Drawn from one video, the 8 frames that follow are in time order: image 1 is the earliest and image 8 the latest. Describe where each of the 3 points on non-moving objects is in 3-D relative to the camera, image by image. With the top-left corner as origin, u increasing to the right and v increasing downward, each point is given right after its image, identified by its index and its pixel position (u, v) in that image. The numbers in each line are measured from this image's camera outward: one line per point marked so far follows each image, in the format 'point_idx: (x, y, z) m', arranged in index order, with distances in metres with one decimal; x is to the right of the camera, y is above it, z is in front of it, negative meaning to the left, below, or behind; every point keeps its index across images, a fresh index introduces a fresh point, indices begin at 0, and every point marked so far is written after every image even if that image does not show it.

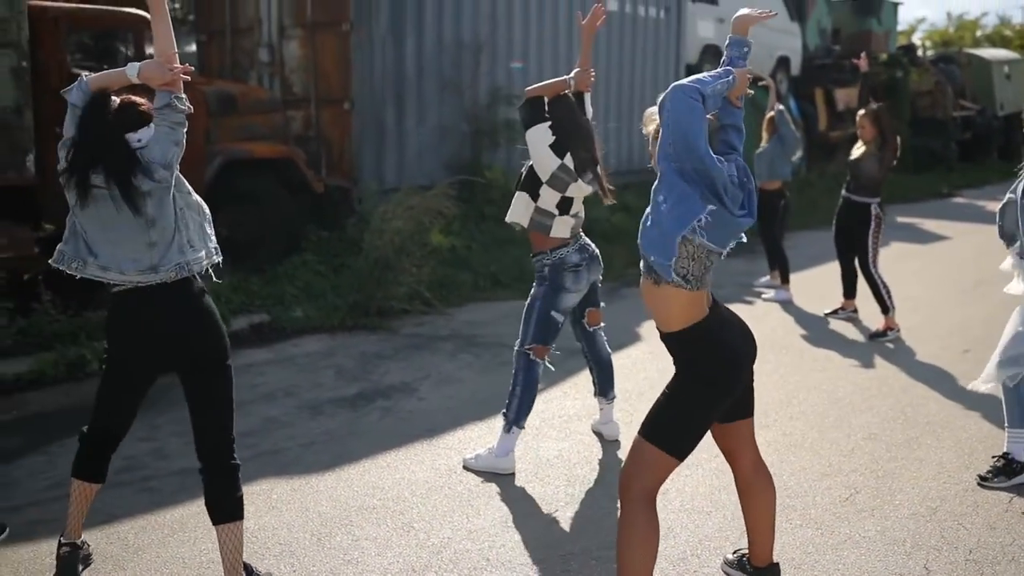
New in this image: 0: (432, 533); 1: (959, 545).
0: (-0.3, -1.0, +3.9) m
1: (+1.7, -1.0, +3.8) m
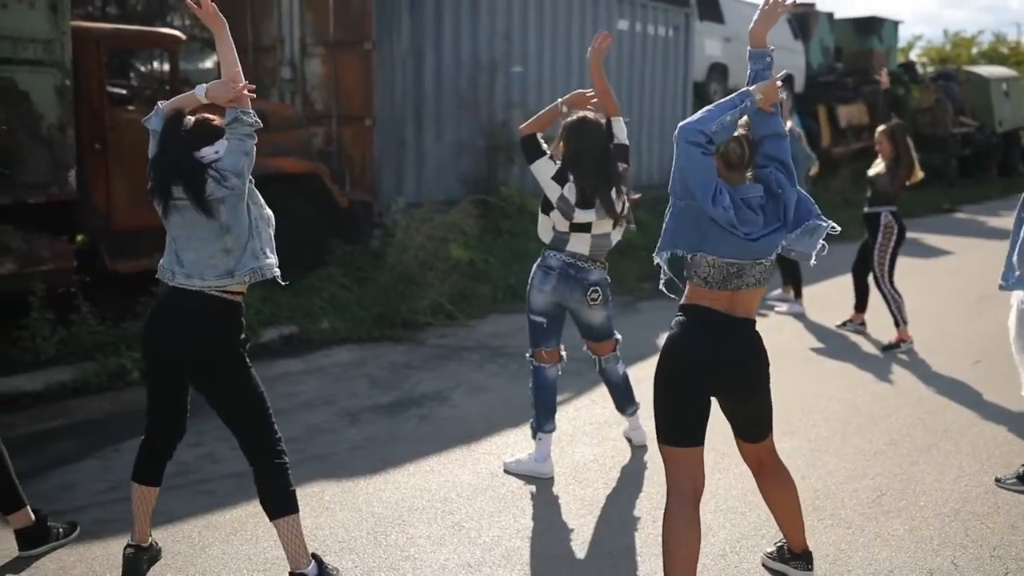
0: (-0.1, -1.0, +4.1) m
1: (+1.9, -1.0, +4.0) m
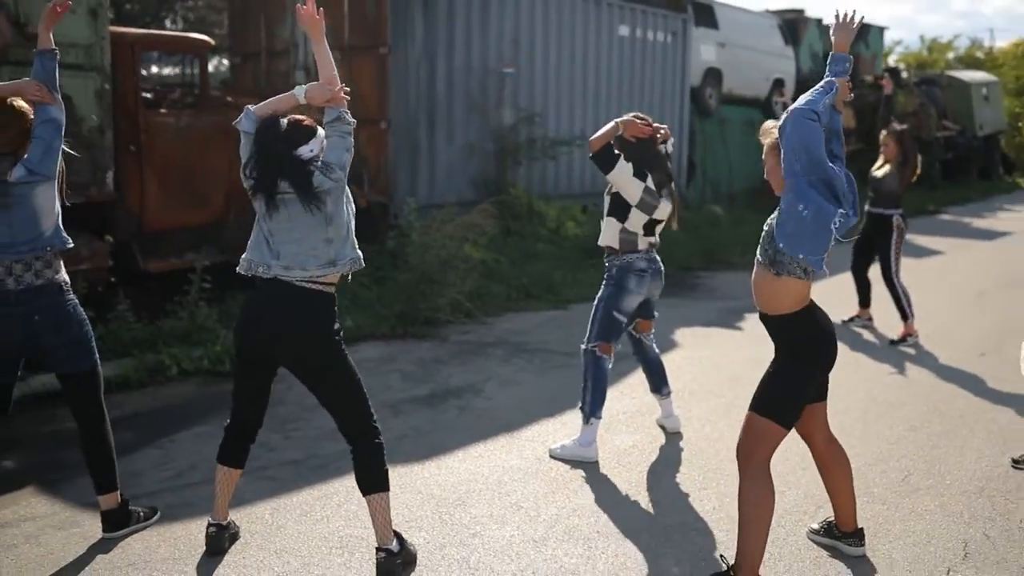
0: (+0.1, -1.0, +4.3) m
1: (+2.1, -1.0, +4.2) m
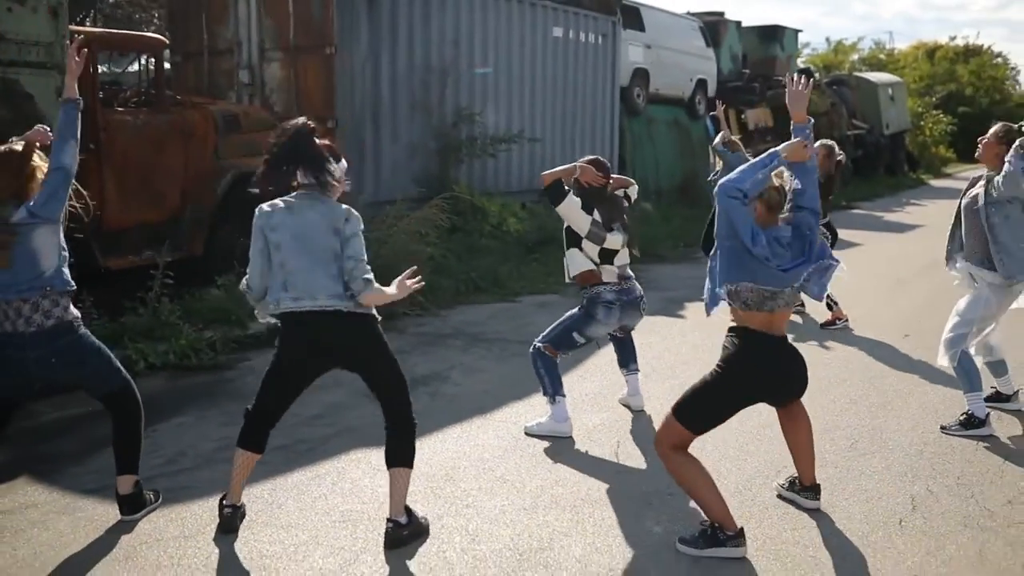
0: (+0.1, -0.9, +4.6) m
1: (+2.1, -0.9, +4.7) m
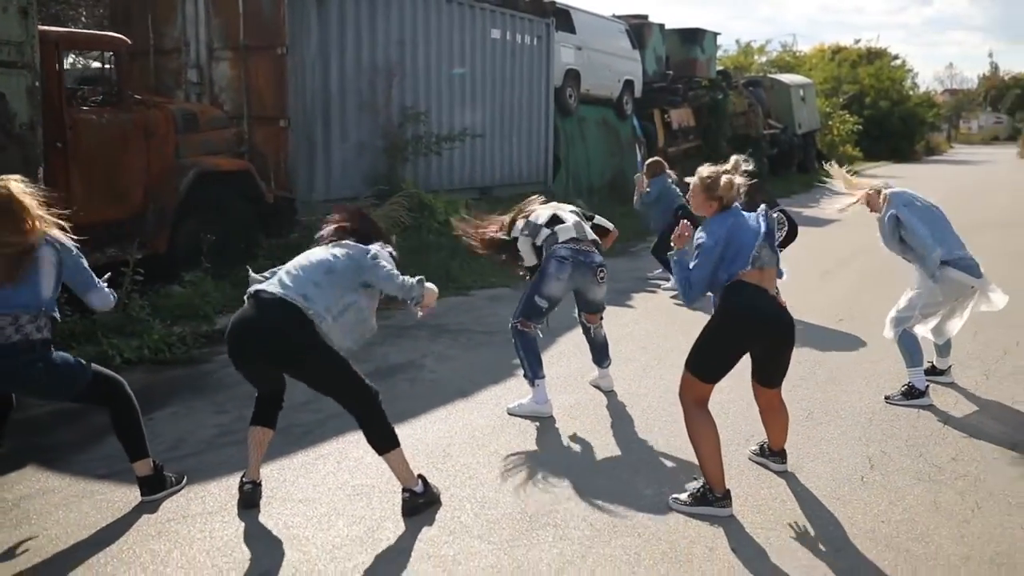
0: (0.0, -0.8, +5.0) m
1: (+2.0, -0.8, +5.2) m
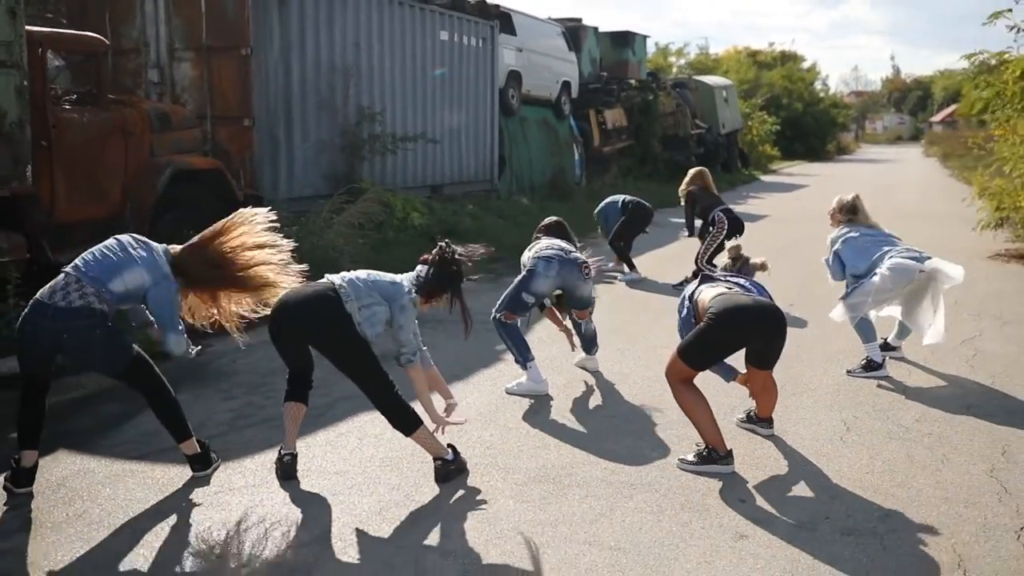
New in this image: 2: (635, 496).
0: (+0.1, -0.8, +5.3) m
1: (+2.1, -0.7, +5.8) m
2: (+0.5, -0.9, +4.3) m
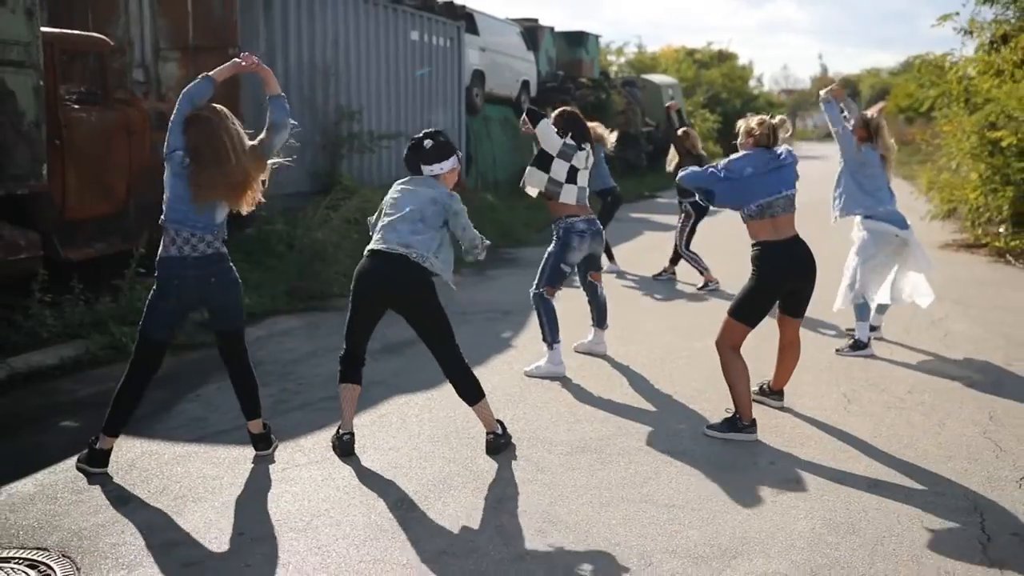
0: (+0.3, -0.7, +5.7) m
1: (+2.2, -0.6, +6.3) m
2: (+0.8, -0.8, +4.8) m
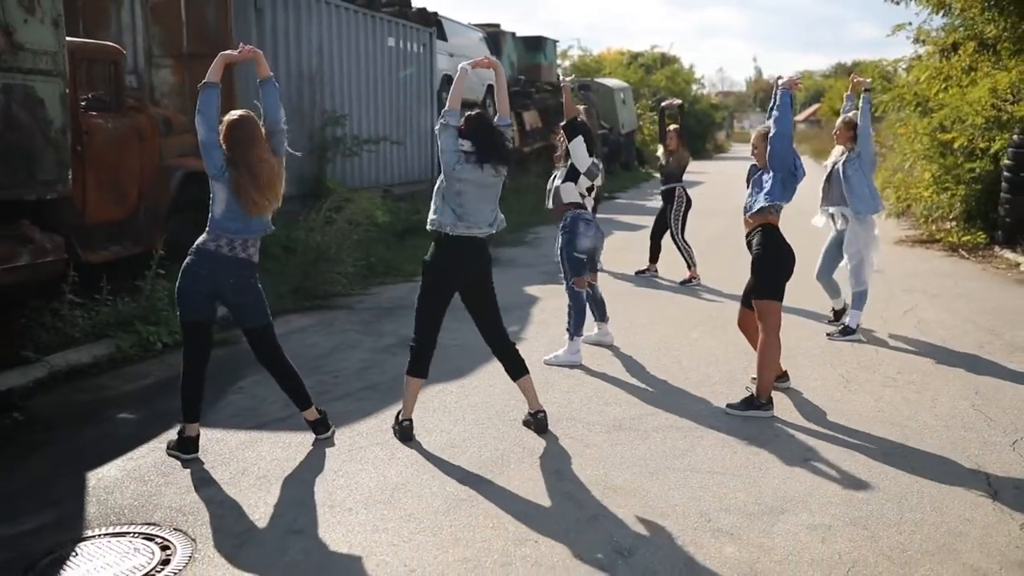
0: (+0.4, -0.6, +6.2) m
1: (+2.4, -0.5, +6.8) m
2: (+1.0, -0.8, +5.3) m
